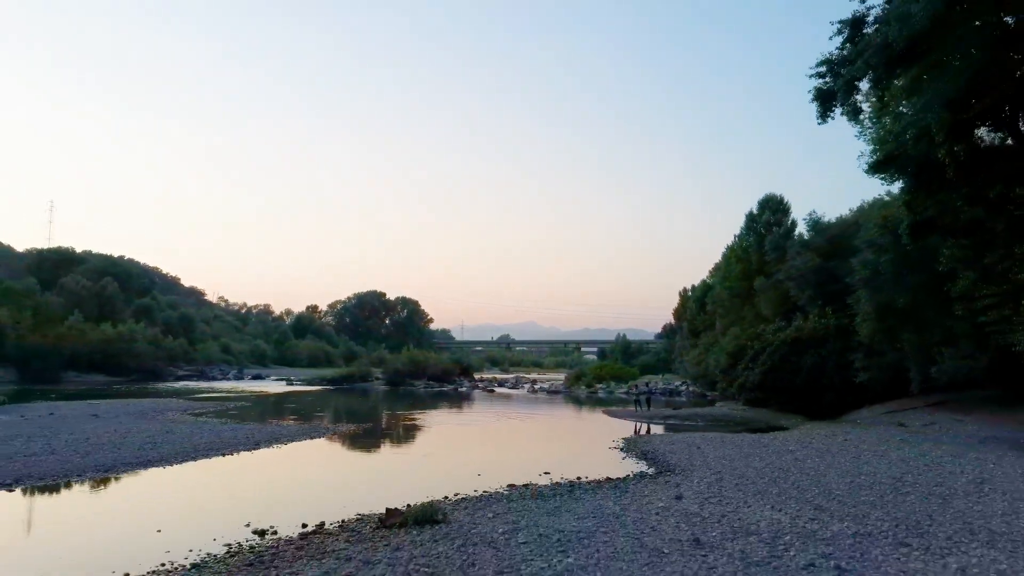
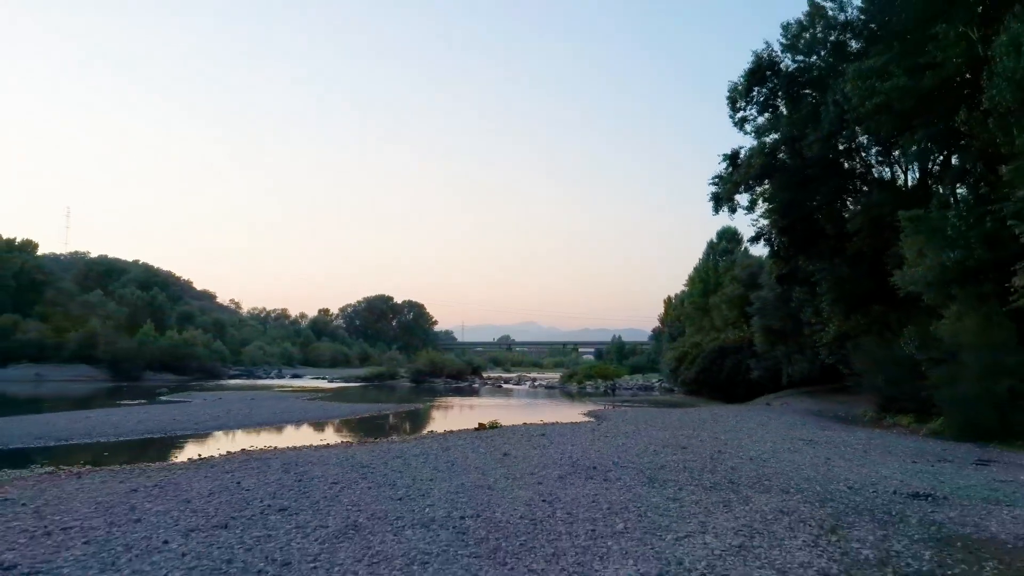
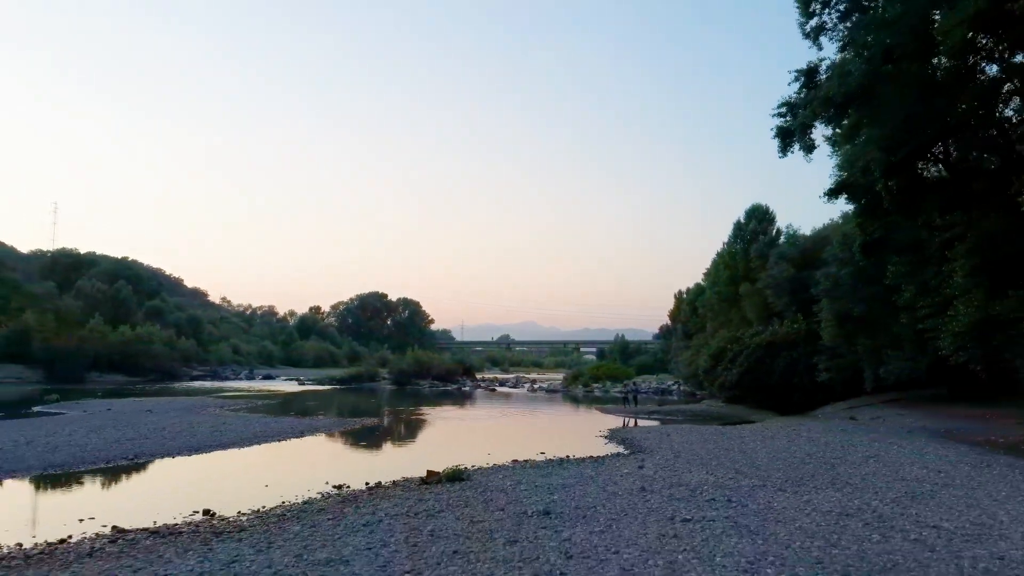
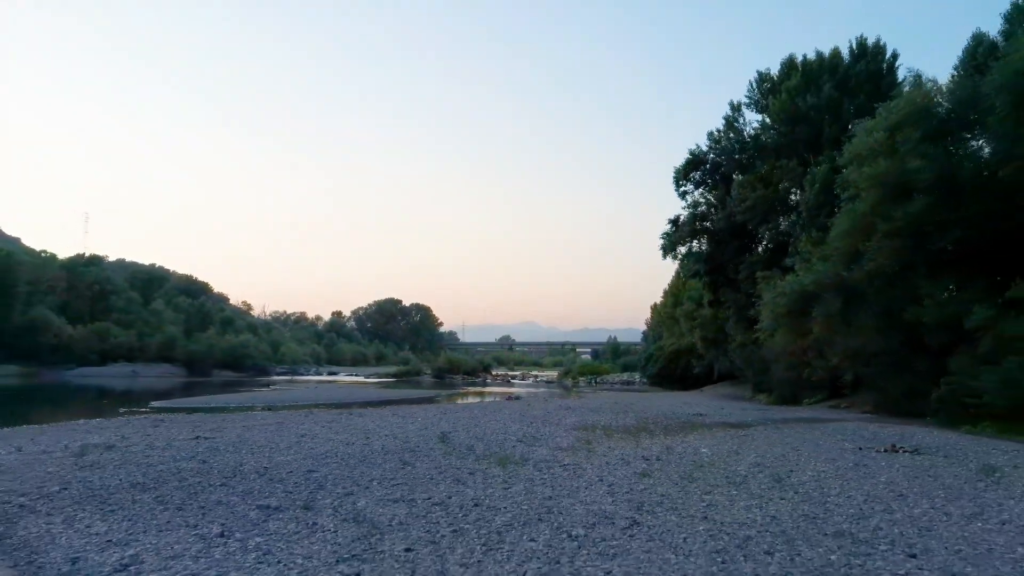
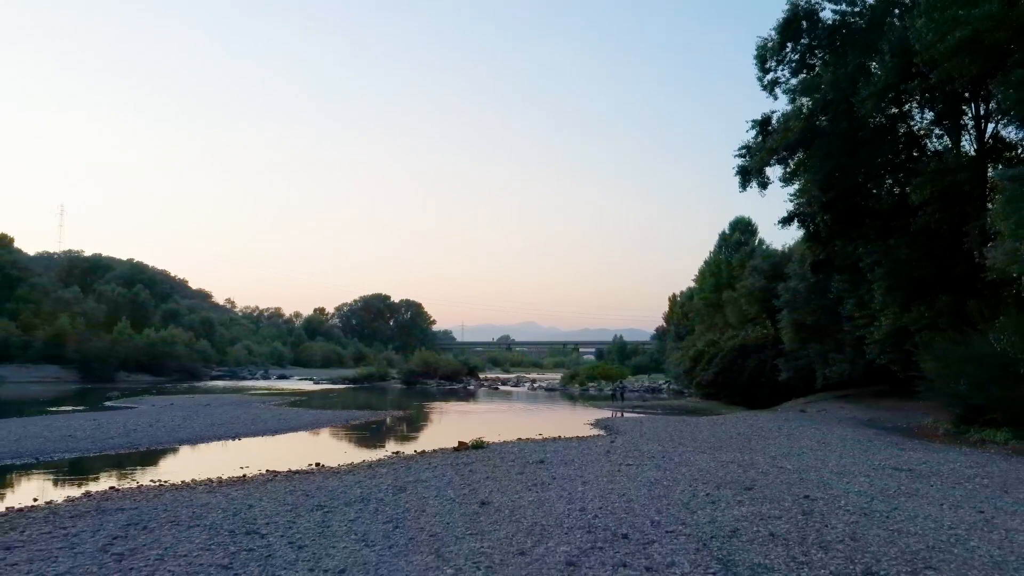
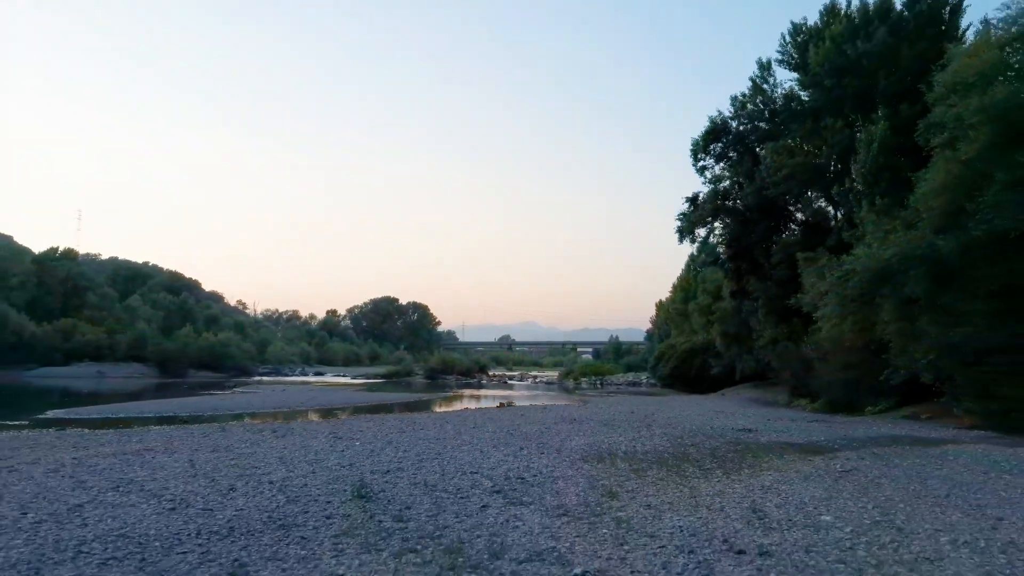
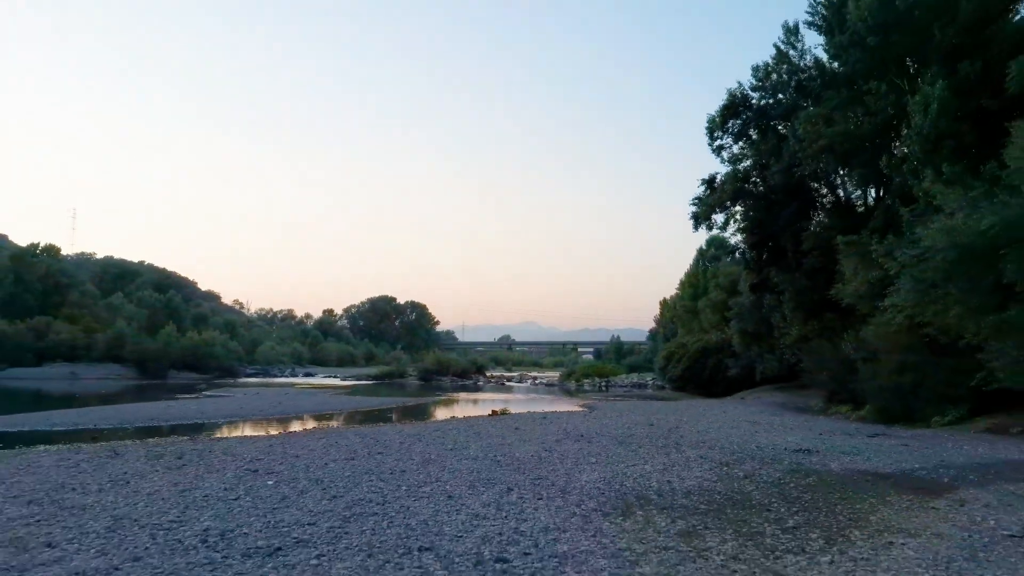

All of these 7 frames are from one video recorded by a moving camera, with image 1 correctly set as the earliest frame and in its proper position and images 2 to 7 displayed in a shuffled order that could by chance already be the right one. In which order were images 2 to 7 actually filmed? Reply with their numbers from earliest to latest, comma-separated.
3, 5, 2, 7, 6, 4
